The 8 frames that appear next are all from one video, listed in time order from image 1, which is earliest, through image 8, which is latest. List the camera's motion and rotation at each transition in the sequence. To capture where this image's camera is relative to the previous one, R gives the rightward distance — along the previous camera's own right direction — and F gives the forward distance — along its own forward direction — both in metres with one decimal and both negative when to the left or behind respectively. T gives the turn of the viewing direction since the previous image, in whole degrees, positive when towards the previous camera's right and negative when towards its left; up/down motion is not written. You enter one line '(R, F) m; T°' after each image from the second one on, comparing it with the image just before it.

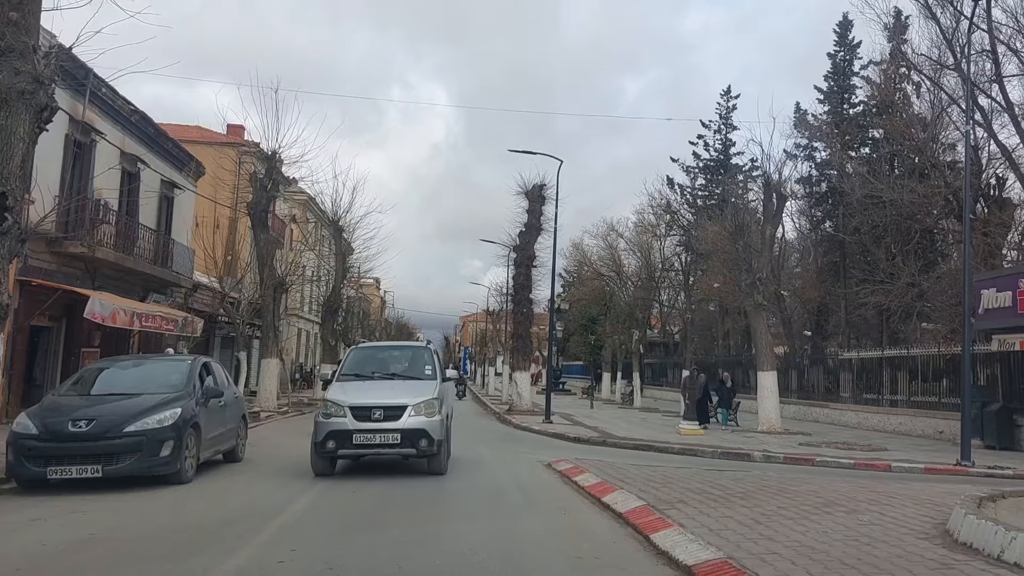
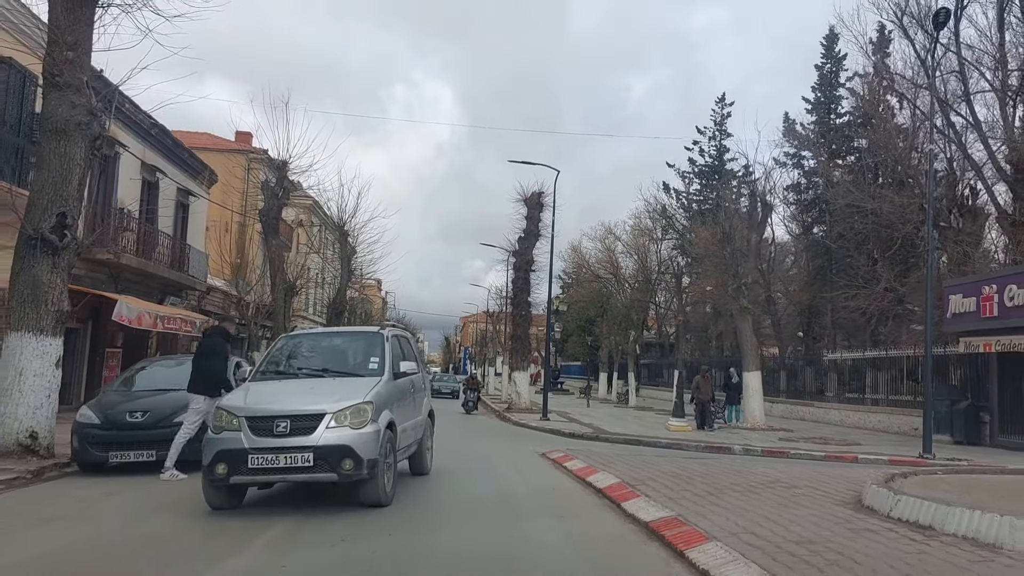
(0.0, -1.2) m; 0°
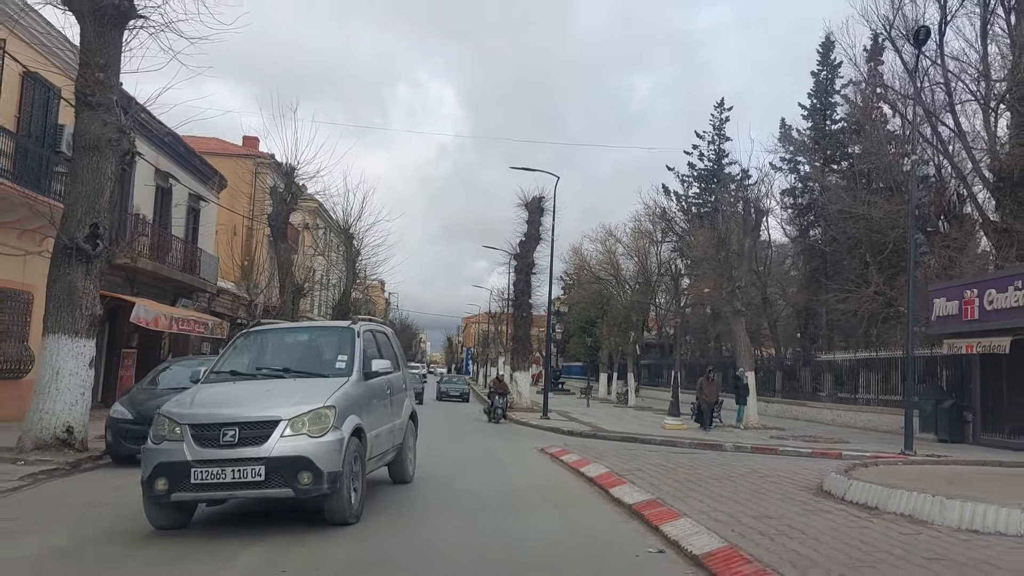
(0.0, -0.8) m; 0°
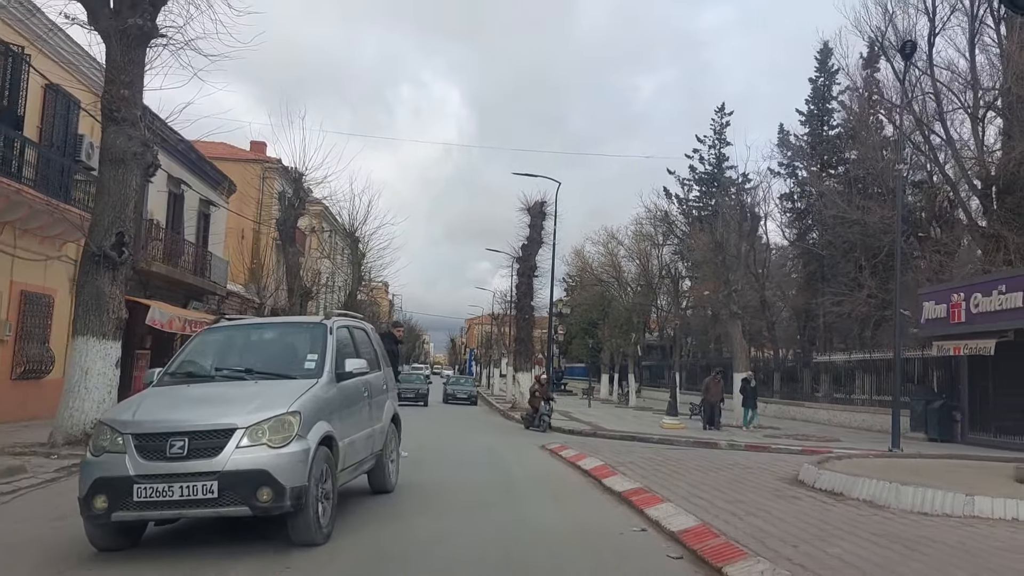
(0.0, -0.6) m; 0°
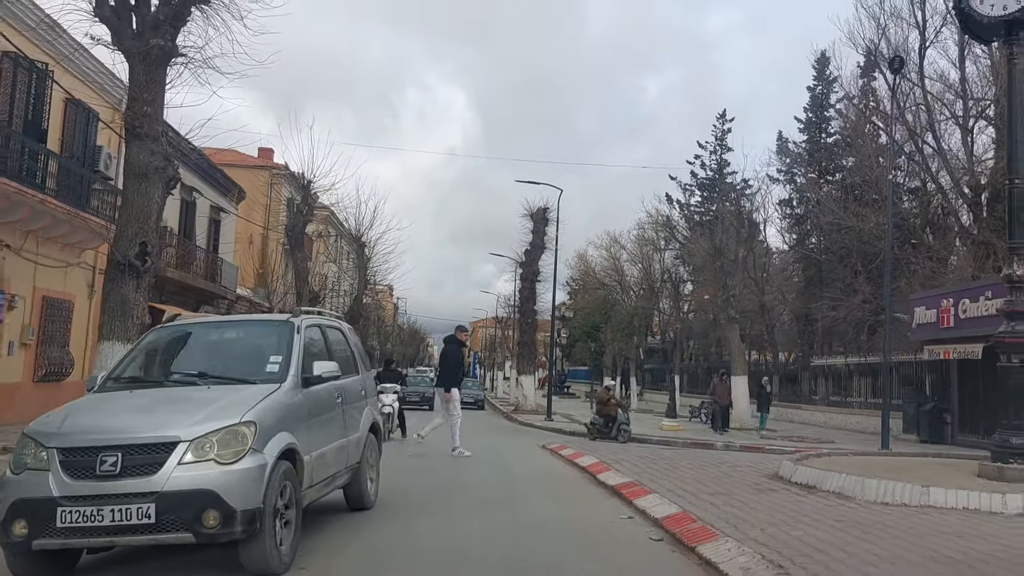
(0.0, -0.6) m; 0°
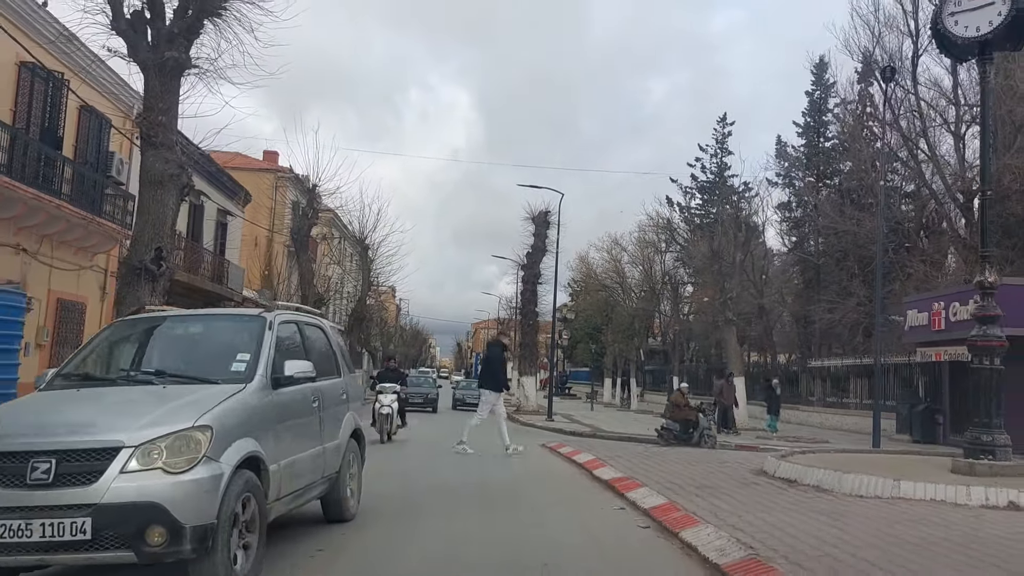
(0.0, -0.5) m; 0°
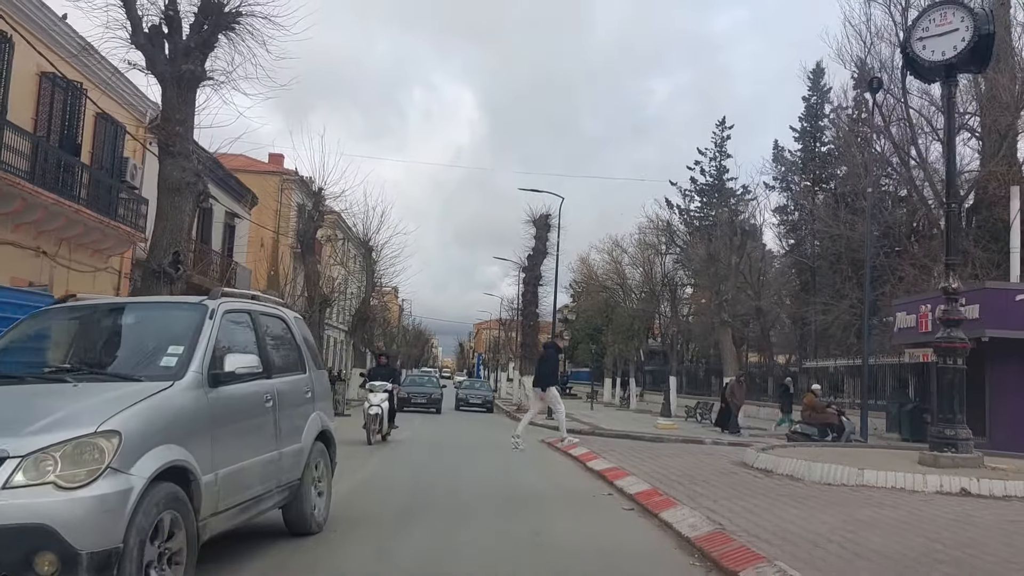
(0.0, -0.6) m; 0°
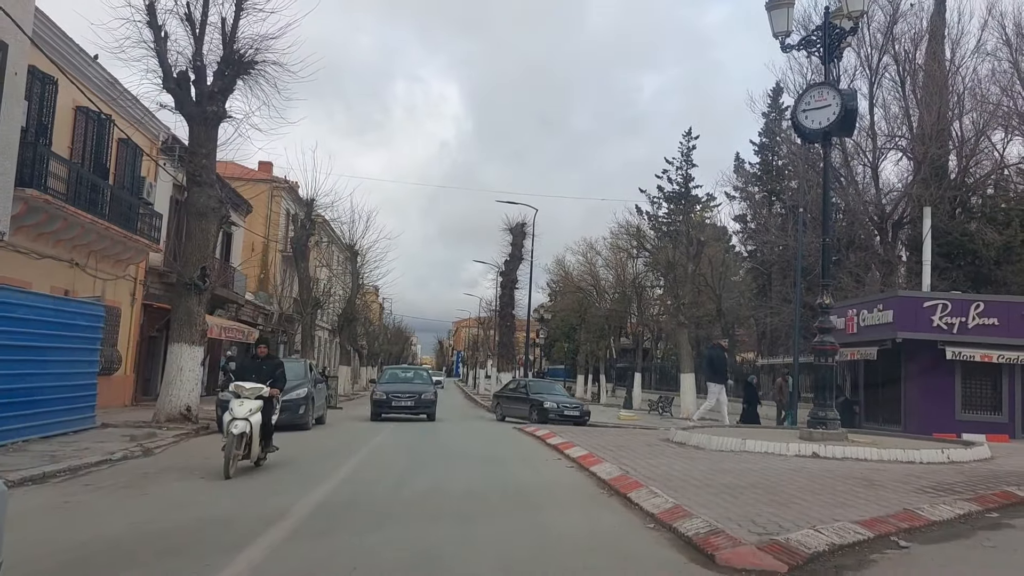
(0.0, -2.5) m; +1°
